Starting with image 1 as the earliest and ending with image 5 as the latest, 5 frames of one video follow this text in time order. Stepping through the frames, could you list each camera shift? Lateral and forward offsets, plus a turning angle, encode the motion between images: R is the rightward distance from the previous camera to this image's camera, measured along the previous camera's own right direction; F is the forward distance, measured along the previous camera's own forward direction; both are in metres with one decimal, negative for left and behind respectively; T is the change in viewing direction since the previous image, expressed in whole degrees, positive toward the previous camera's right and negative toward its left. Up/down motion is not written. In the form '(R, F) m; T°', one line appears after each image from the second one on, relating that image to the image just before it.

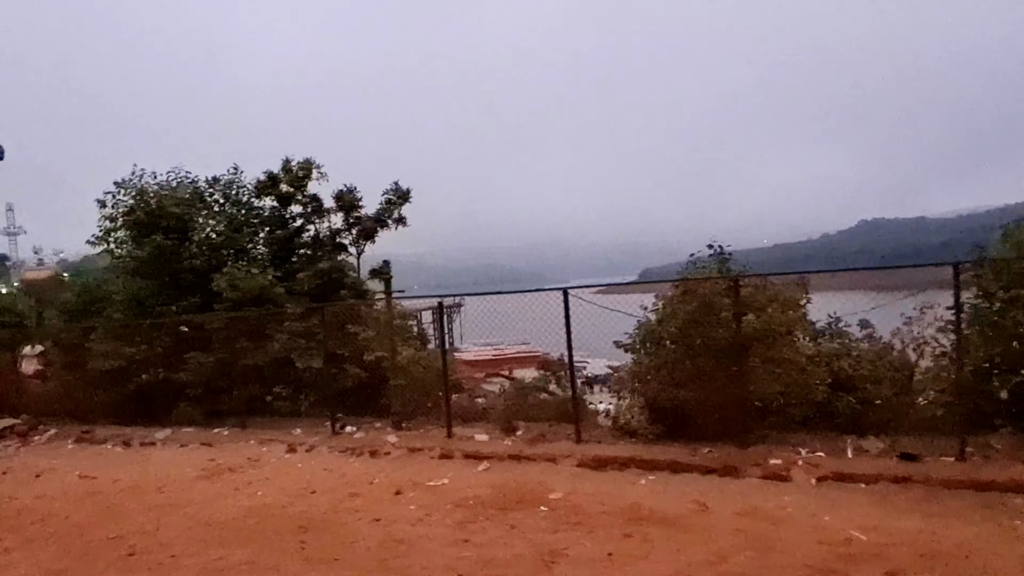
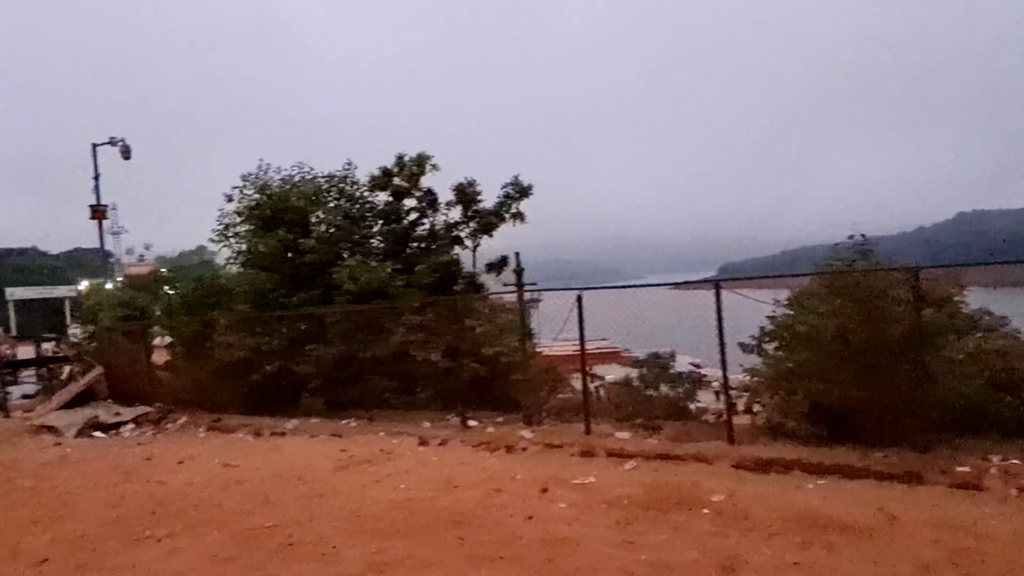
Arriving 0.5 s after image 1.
(-0.7, +0.2) m; -6°
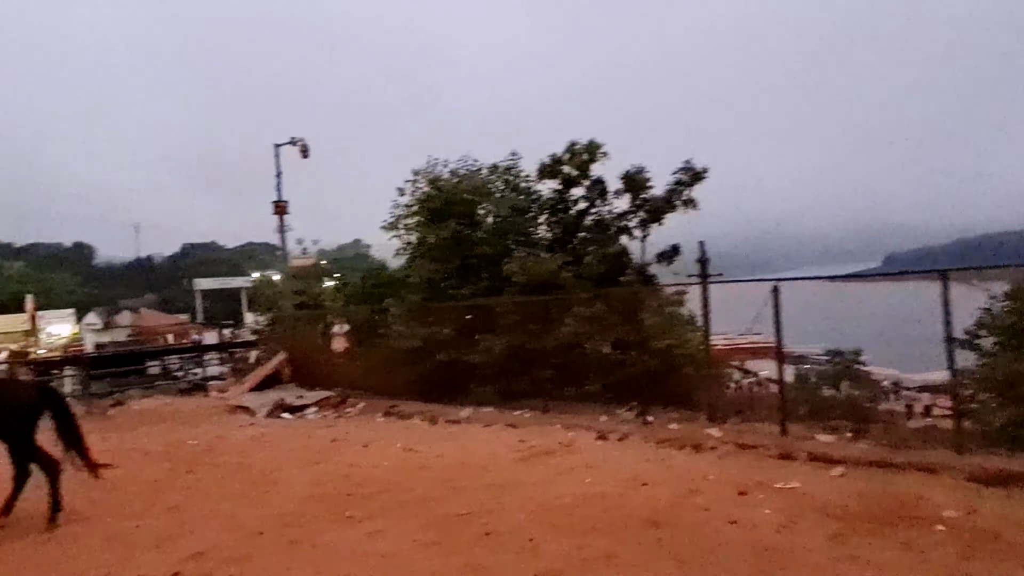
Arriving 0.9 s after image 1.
(-0.5, +0.2) m; -11°
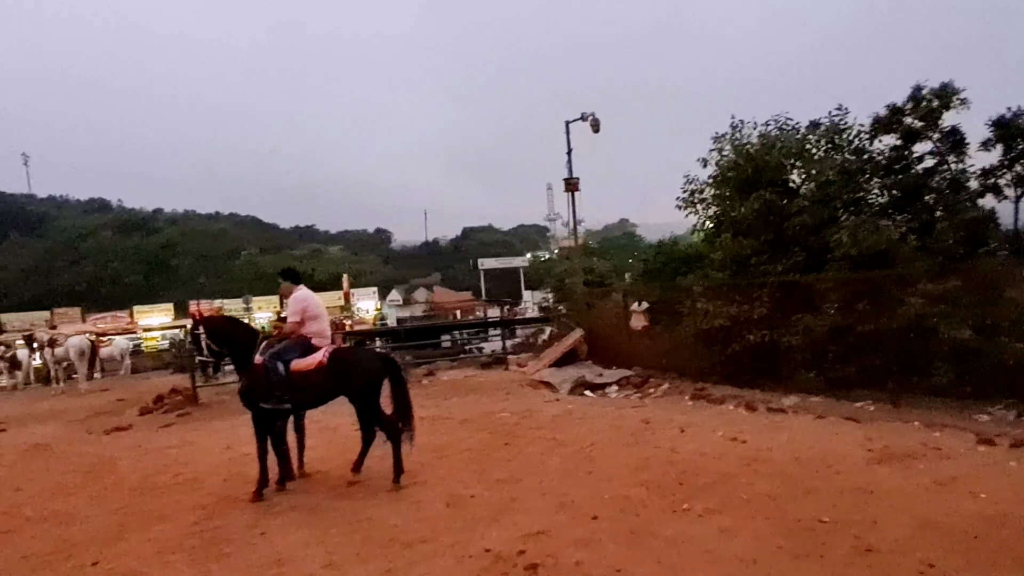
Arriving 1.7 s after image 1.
(-0.8, +0.5) m; -20°
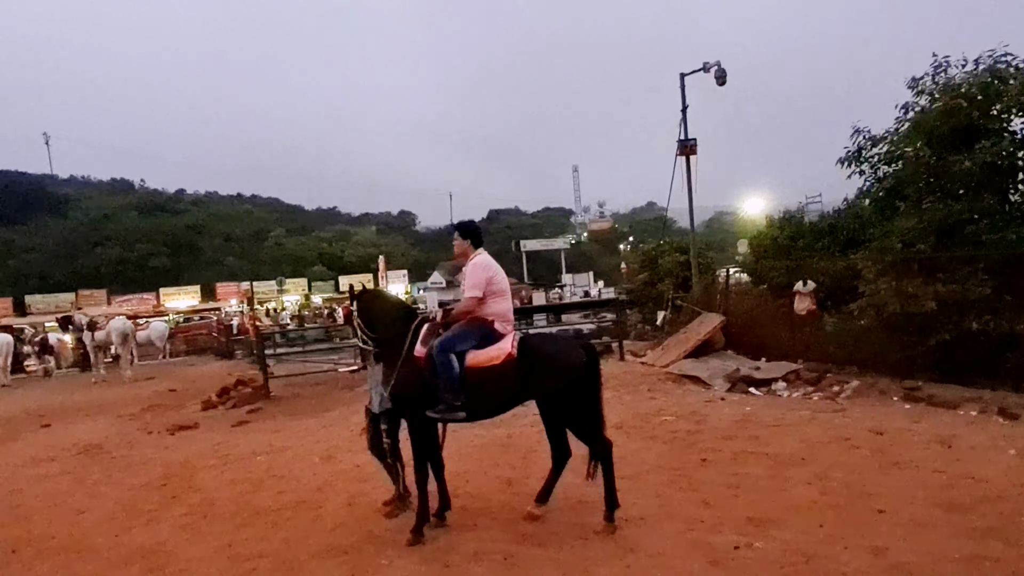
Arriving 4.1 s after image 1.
(-1.9, +2.2) m; -1°
